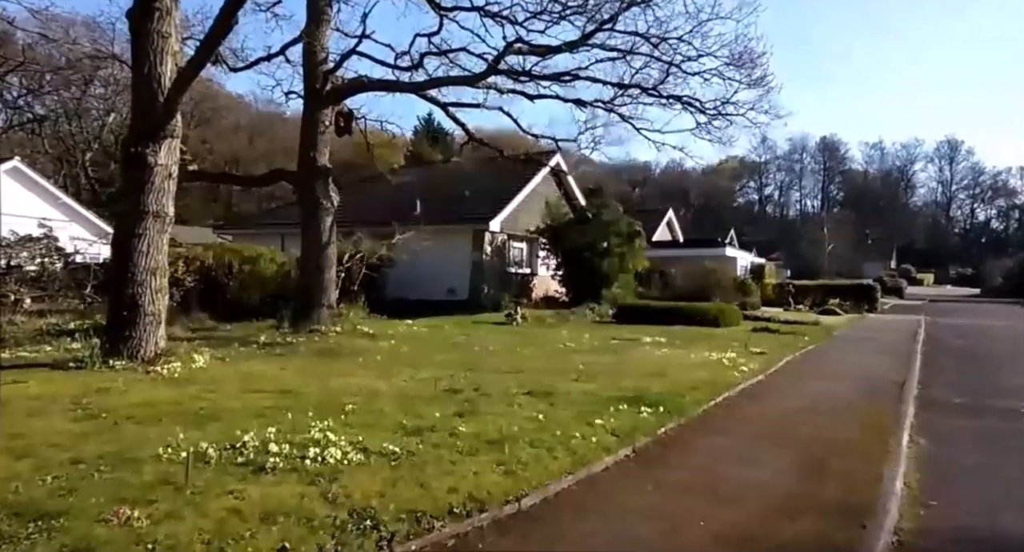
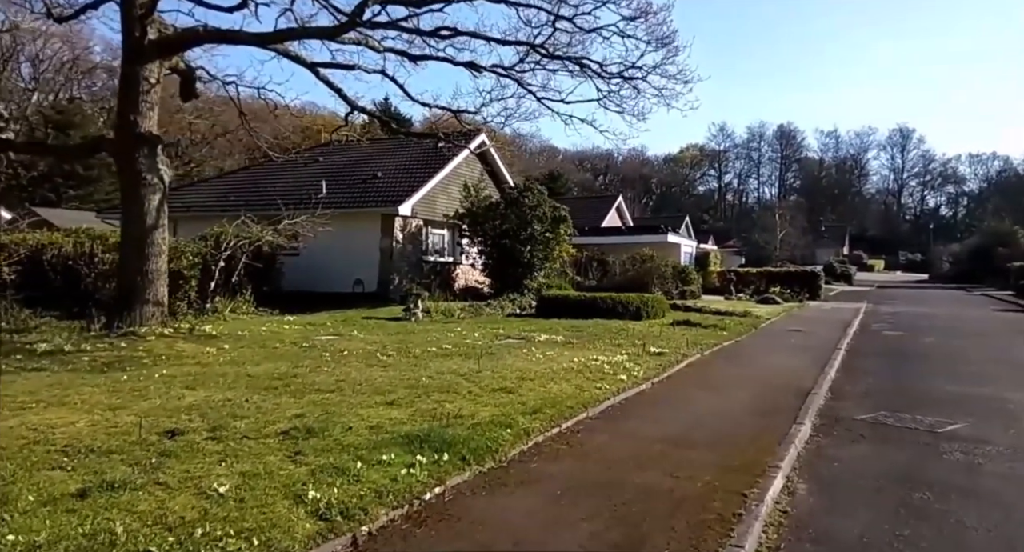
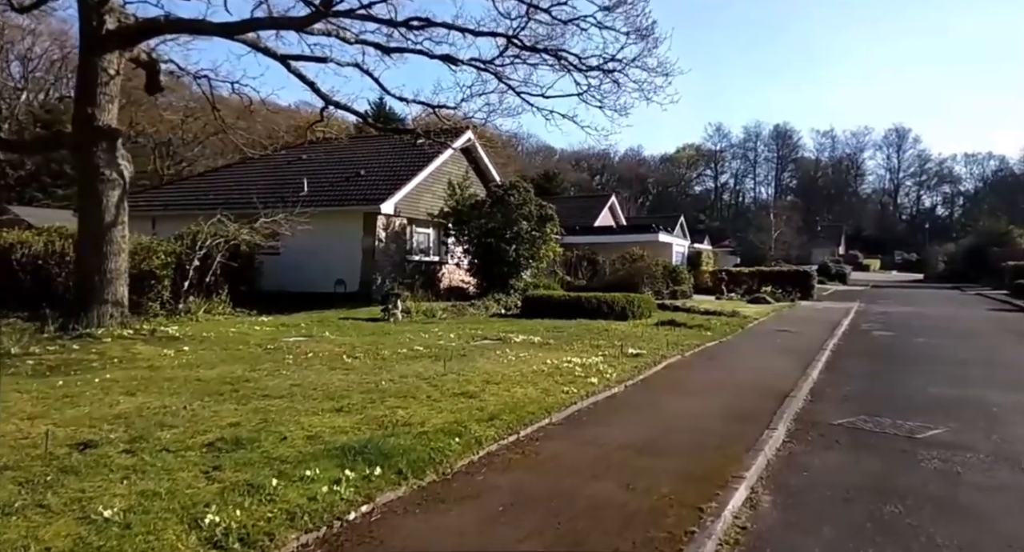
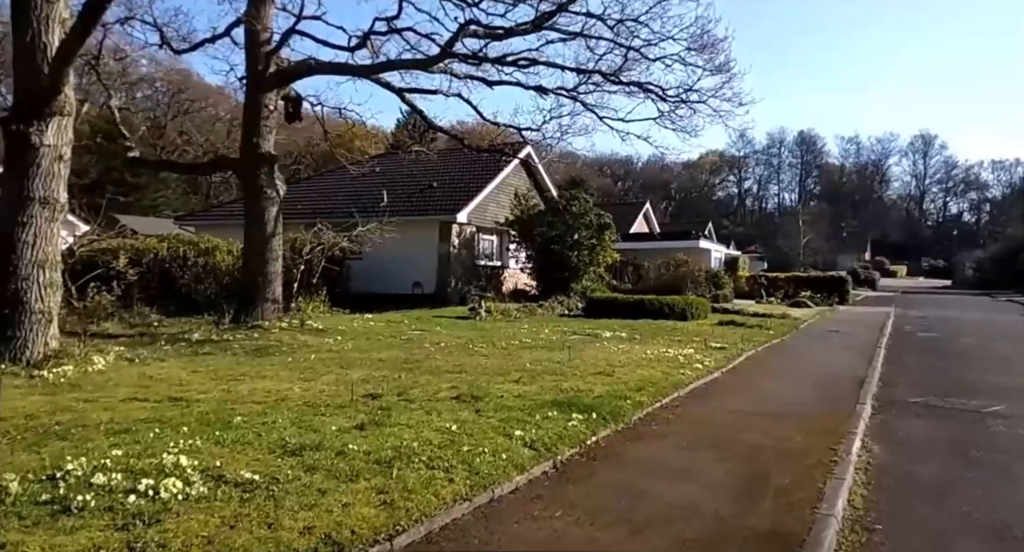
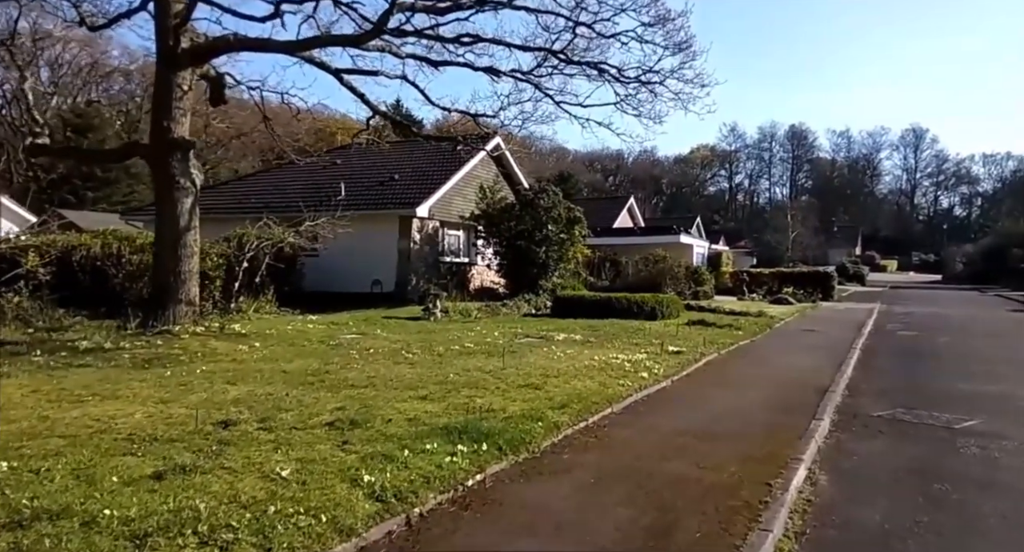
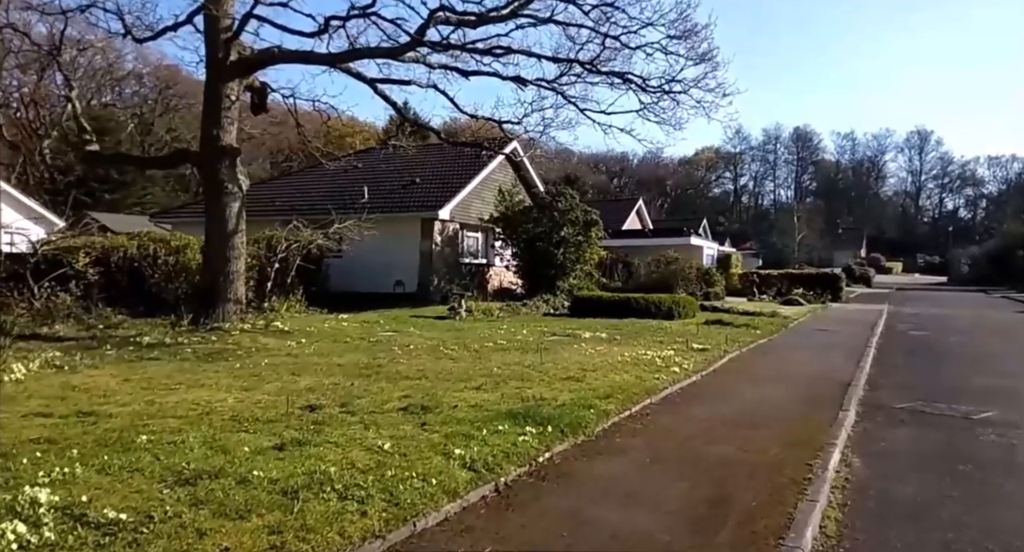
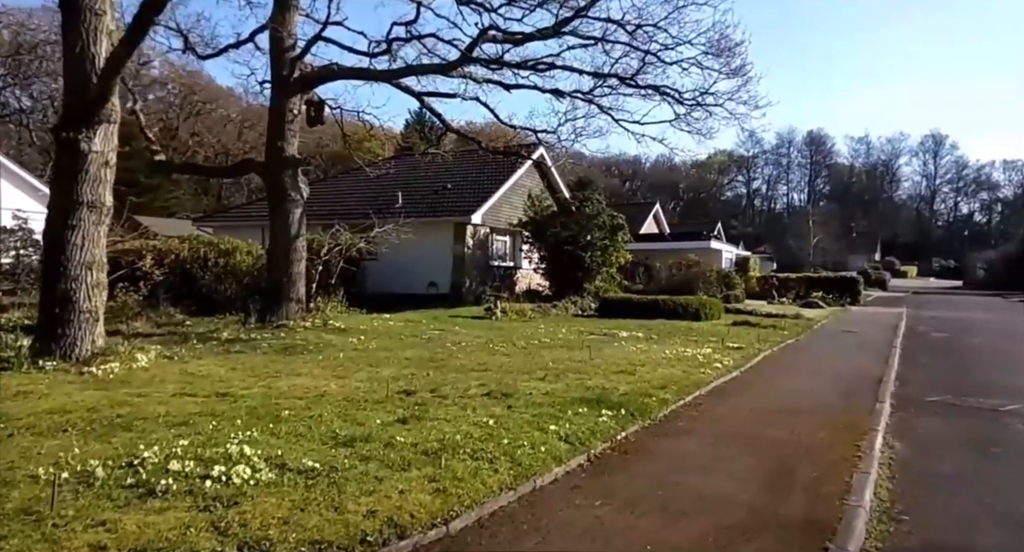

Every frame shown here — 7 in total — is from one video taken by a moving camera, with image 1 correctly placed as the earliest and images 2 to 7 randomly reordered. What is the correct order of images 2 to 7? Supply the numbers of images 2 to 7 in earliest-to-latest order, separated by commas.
7, 4, 6, 5, 2, 3
